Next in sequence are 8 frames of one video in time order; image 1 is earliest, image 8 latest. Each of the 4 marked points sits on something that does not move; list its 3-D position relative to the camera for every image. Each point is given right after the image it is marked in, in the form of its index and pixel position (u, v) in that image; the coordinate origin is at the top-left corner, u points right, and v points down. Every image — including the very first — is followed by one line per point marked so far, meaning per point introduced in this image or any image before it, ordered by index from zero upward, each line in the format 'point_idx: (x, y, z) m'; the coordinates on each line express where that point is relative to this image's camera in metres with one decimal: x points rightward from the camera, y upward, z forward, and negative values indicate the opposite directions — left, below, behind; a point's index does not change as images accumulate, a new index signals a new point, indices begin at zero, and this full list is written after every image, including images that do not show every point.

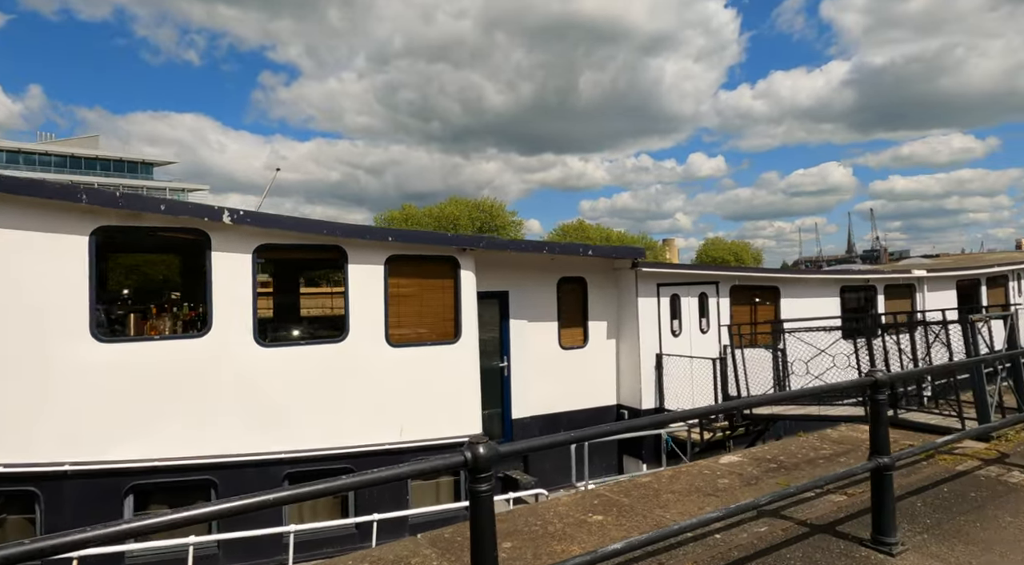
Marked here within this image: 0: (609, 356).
0: (+1.4, -1.1, +8.5) m
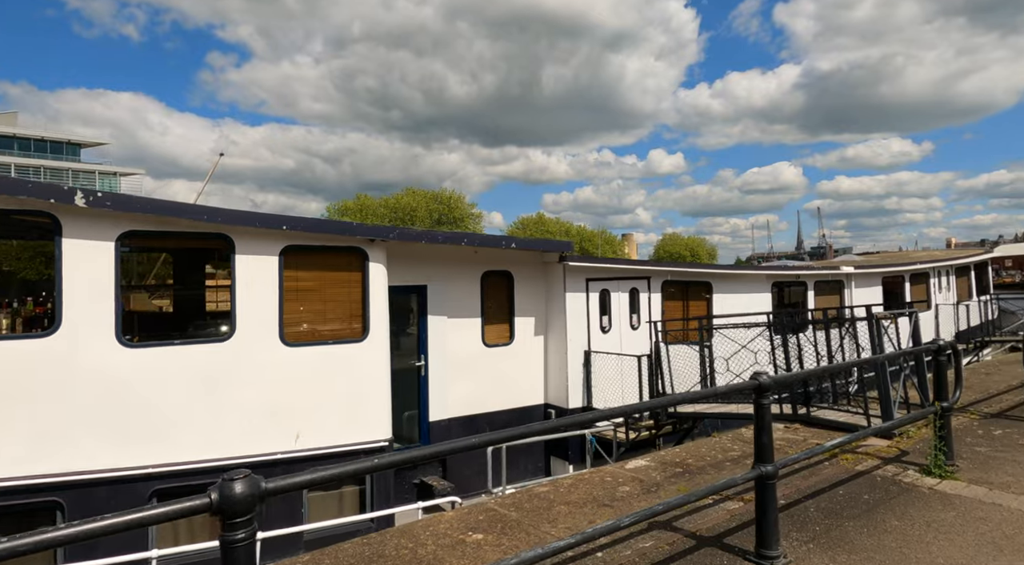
0: (+0.3, -1.0, +8.2) m
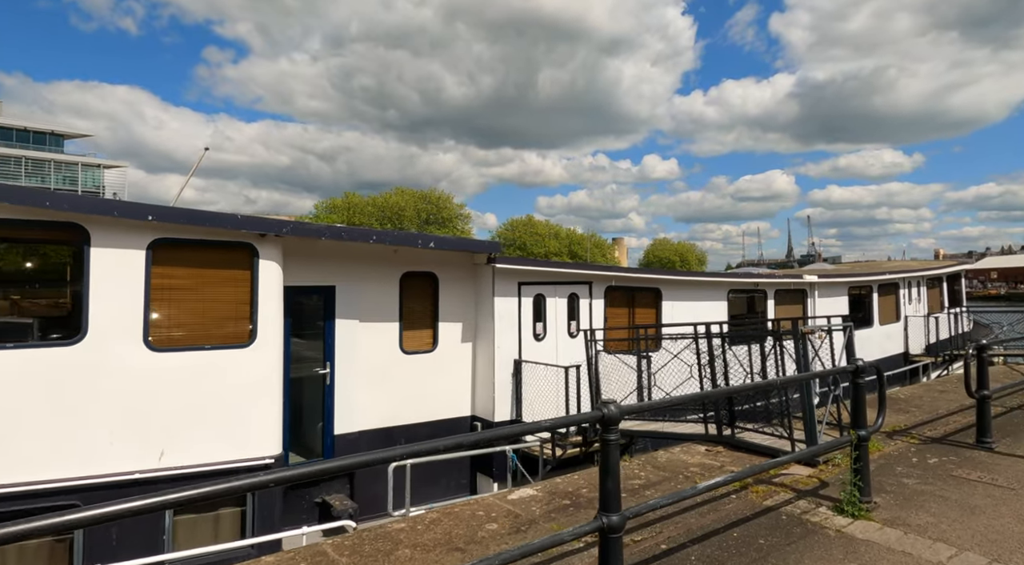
0: (-0.6, -1.0, +7.7) m
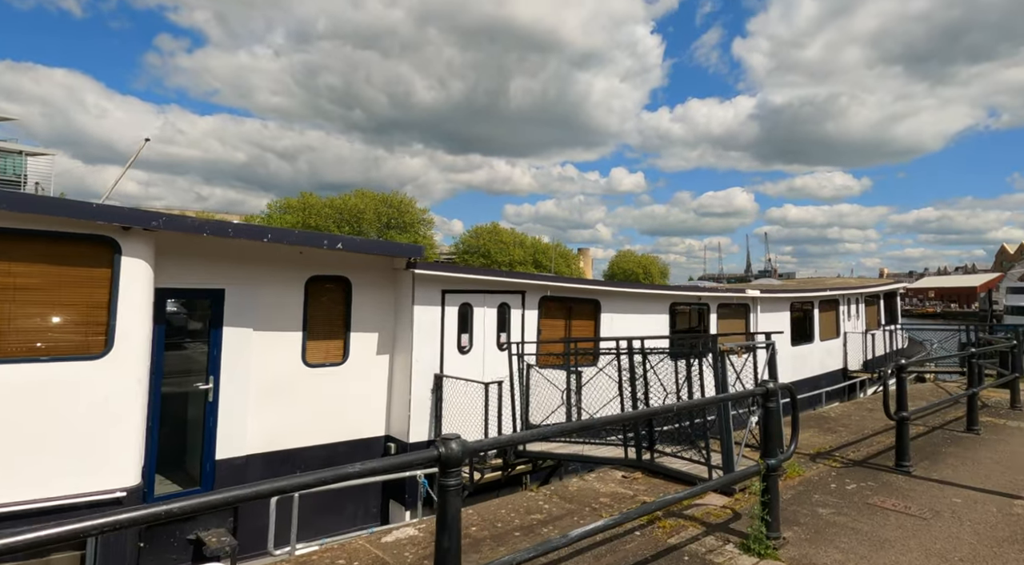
0: (-1.6, -1.1, +7.1) m
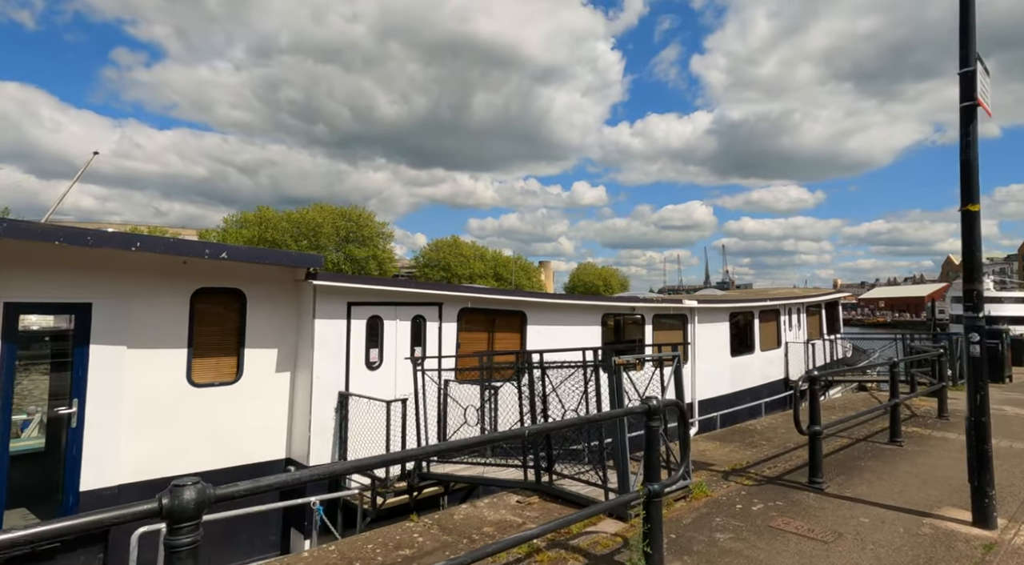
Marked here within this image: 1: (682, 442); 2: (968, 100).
0: (-2.6, -1.2, +6.6) m
1: (+1.2, -1.0, +4.0) m
2: (+3.5, +1.4, +4.7) m
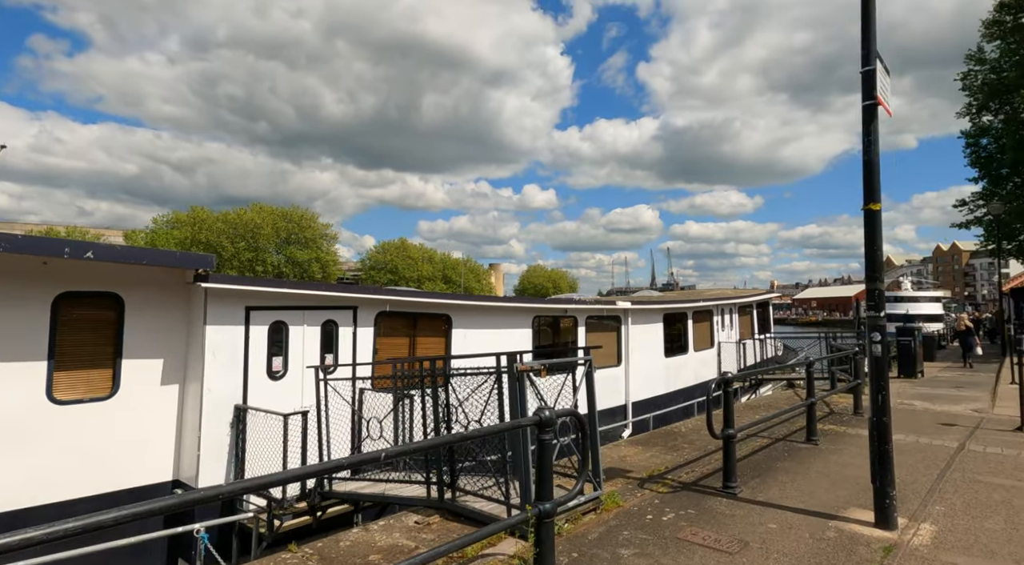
0: (-3.5, -1.3, +6.1) m
1: (+0.5, -1.1, +3.7) m
2: (+2.7, +1.4, +4.7) m
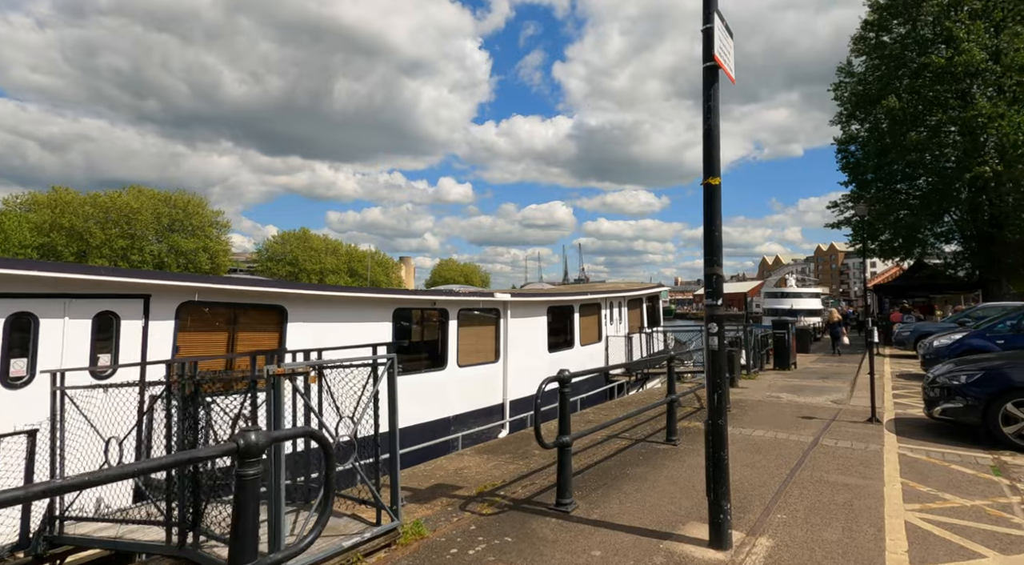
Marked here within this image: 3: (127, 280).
0: (-5.1, -1.1, +4.6) m
1: (-0.8, -0.9, +2.9) m
2: (+1.3, +1.5, +4.1) m
3: (-3.8, 0.0, +5.9) m
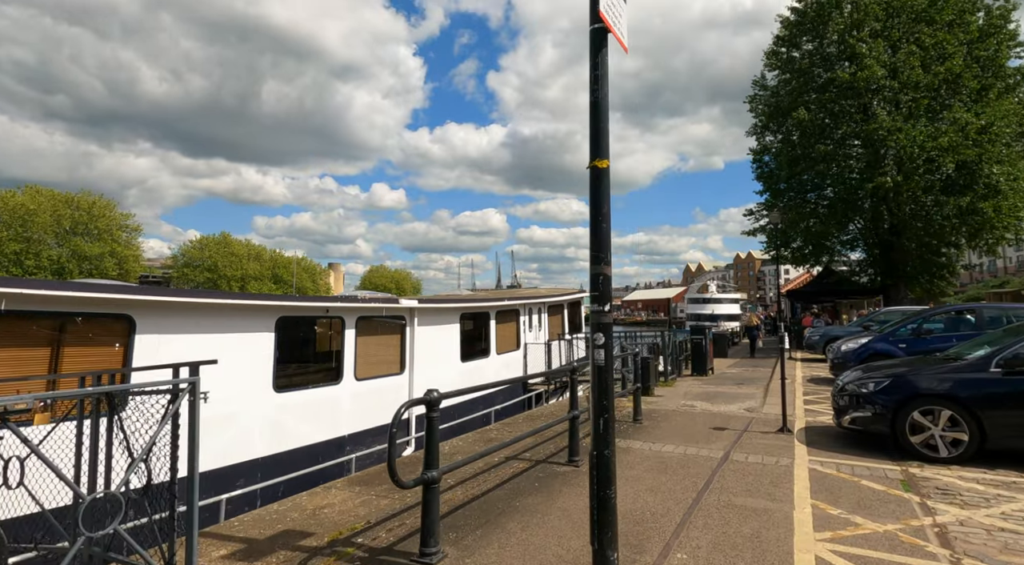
0: (-6.0, -1.1, +3.2) m
1: (-1.5, -1.0, +1.9) m
2: (+0.5, +1.5, +3.4) m
3: (-4.8, 0.0, +4.6) m
